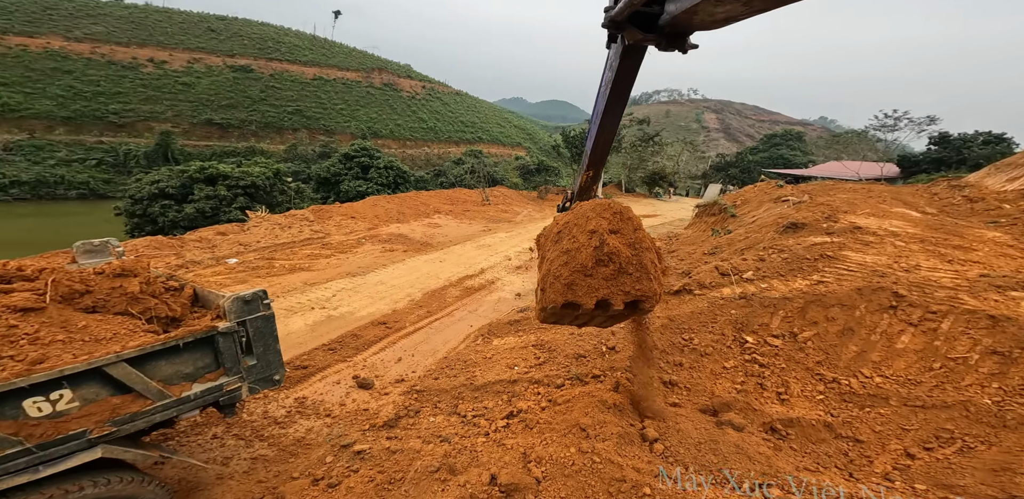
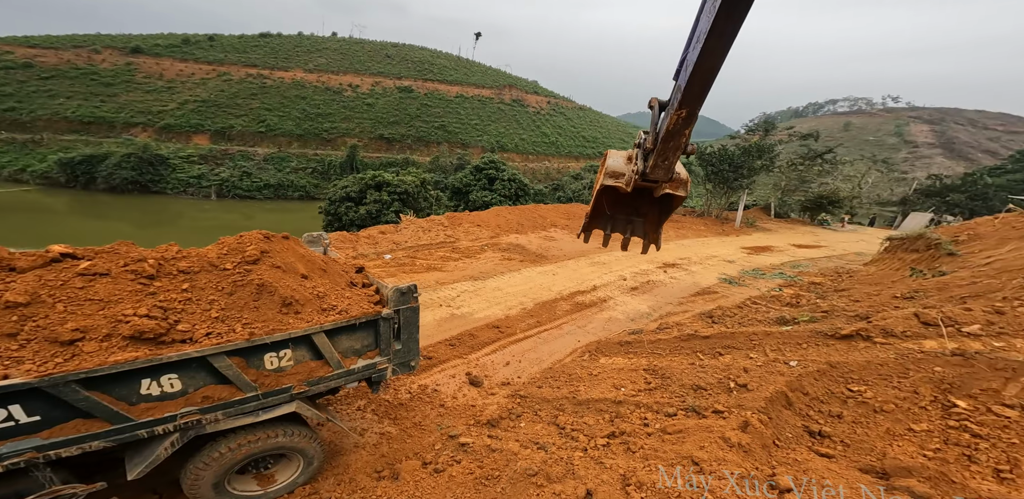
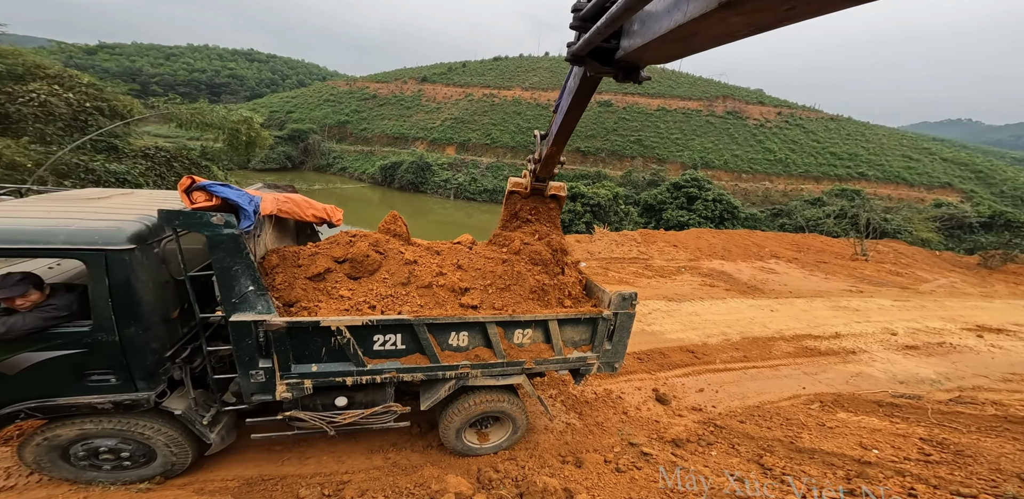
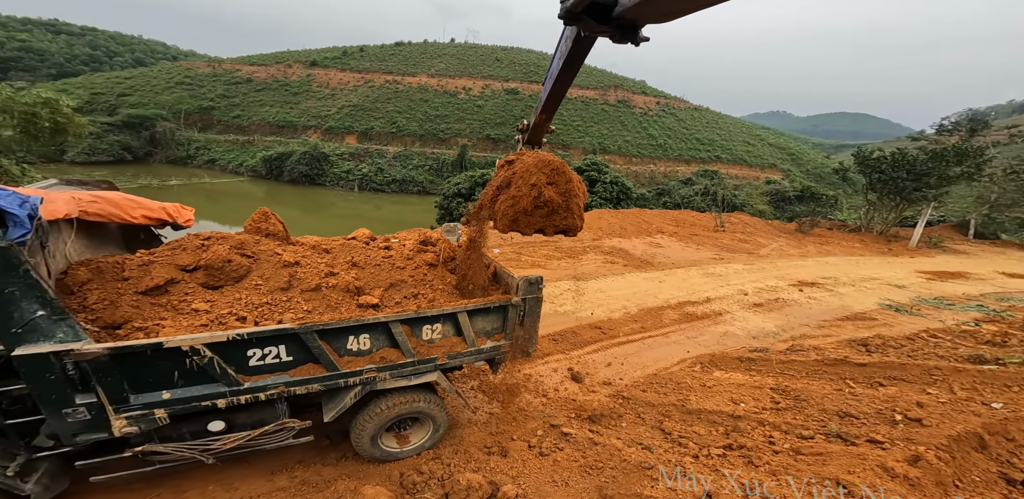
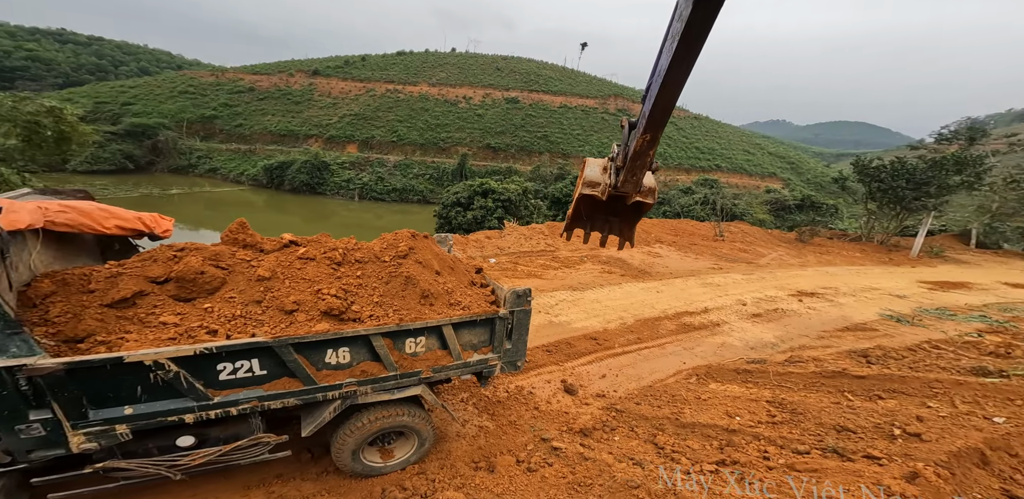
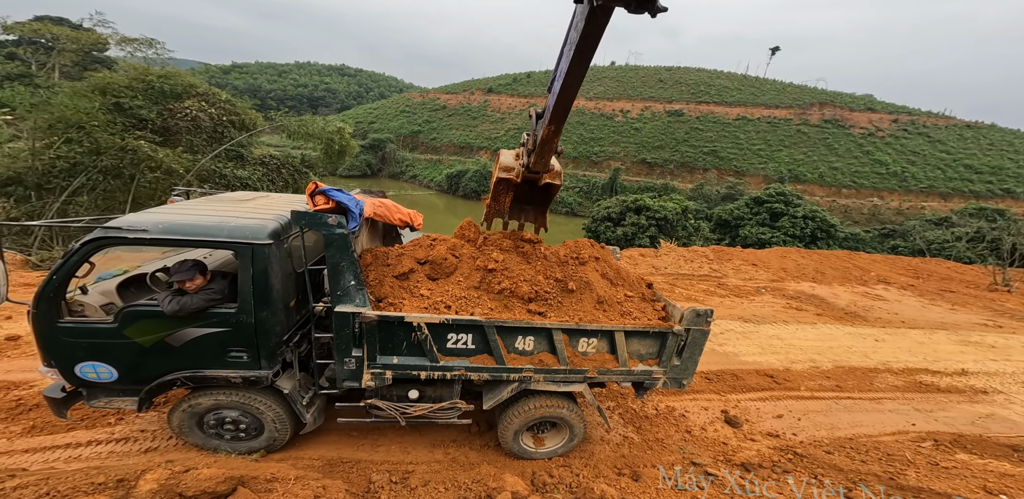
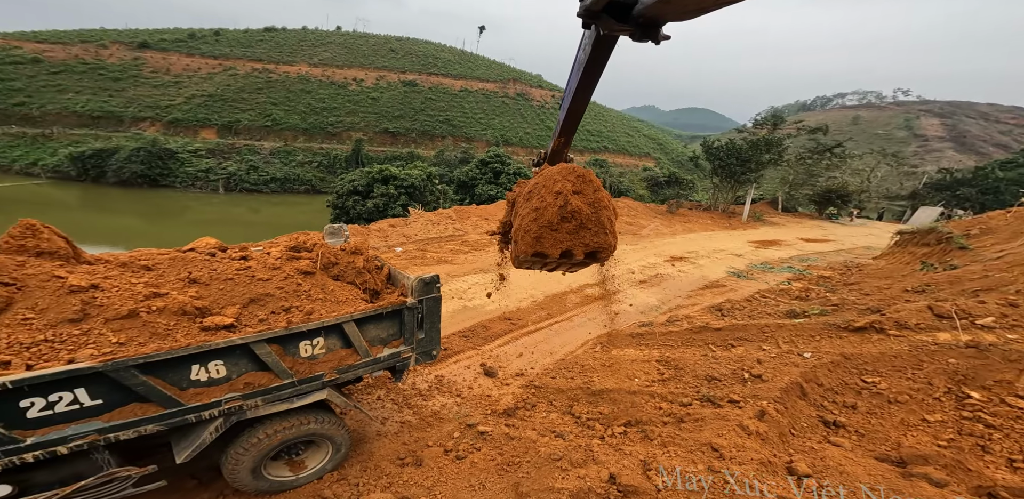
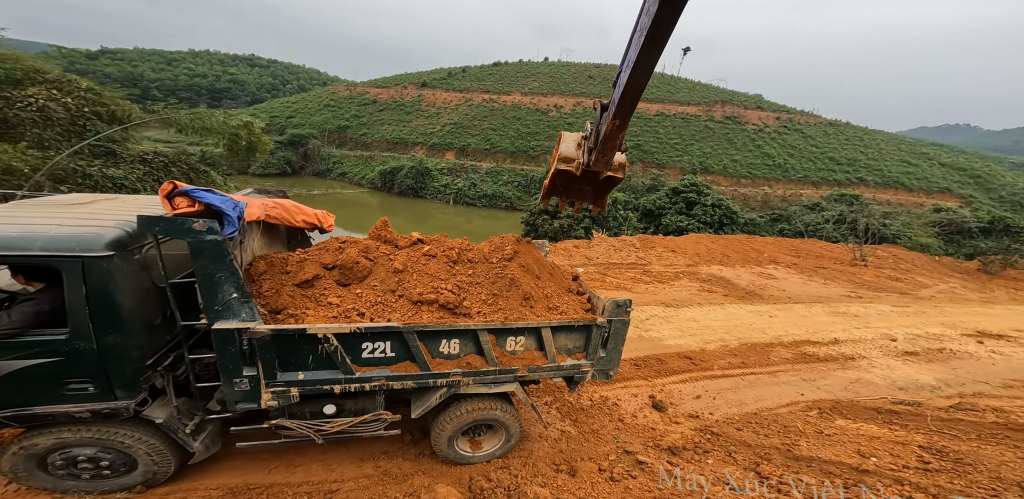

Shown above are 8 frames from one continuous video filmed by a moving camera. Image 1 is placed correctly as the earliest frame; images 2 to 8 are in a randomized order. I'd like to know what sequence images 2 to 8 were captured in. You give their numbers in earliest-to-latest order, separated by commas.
7, 4, 3, 6, 8, 5, 2
